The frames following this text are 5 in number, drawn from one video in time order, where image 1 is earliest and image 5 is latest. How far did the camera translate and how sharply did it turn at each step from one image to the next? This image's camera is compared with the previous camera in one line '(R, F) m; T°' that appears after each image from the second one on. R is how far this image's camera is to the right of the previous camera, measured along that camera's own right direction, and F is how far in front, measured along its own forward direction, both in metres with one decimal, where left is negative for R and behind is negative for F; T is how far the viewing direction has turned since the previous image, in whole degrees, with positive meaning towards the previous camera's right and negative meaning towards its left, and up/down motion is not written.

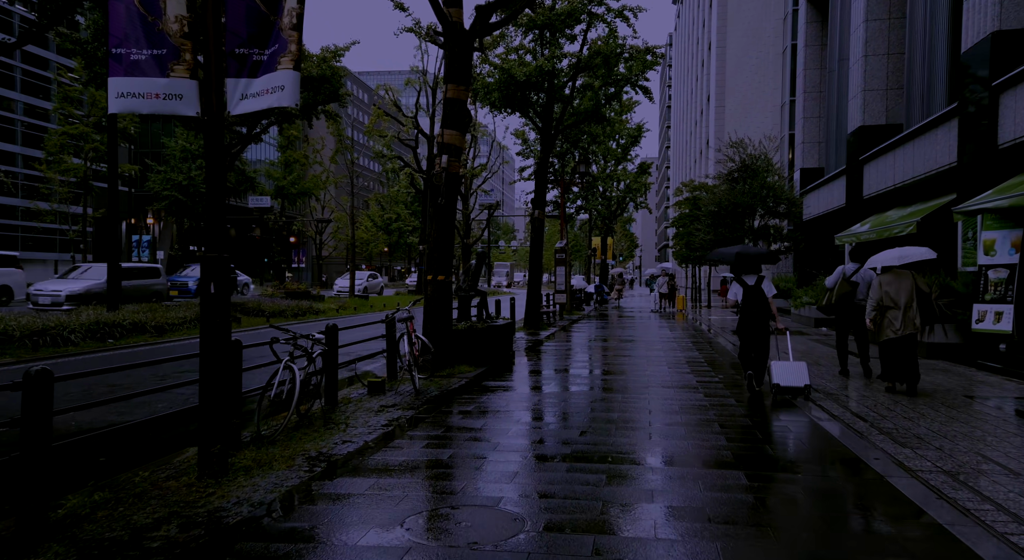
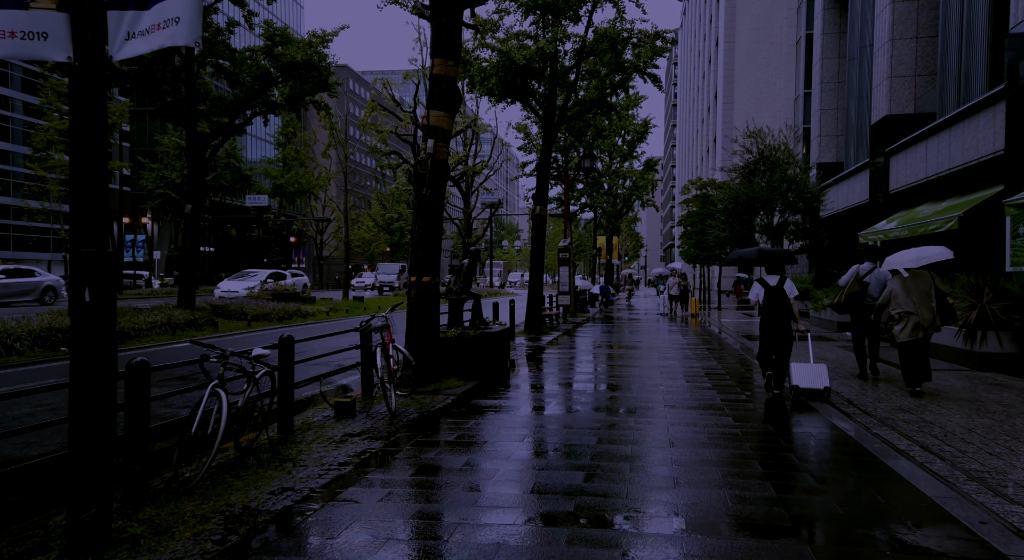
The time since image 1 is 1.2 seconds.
(+0.1, +1.4) m; 0°
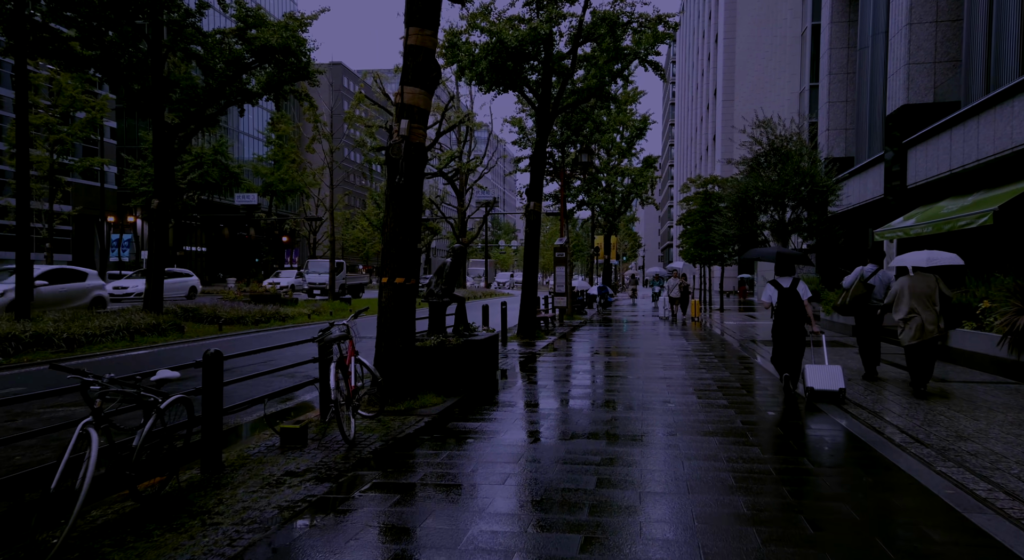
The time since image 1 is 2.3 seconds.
(+0.1, +1.3) m; 0°
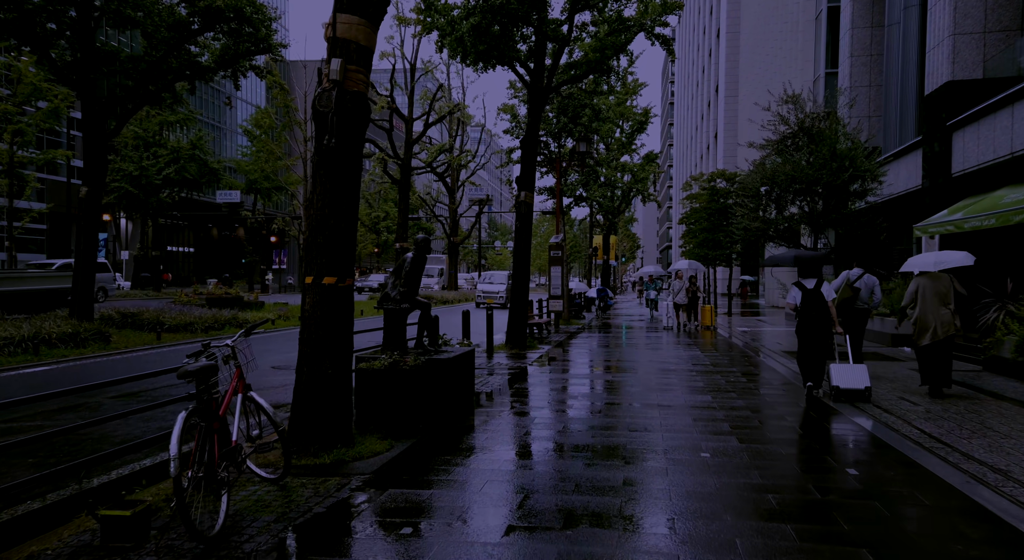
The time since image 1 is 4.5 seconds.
(+0.2, +2.4) m; 0°
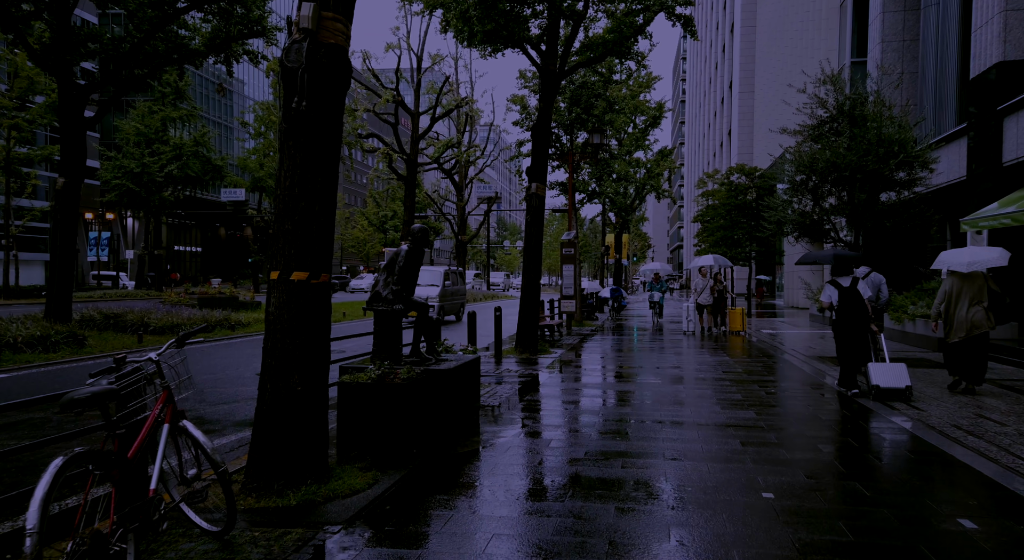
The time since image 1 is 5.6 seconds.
(0.0, +1.2) m; -1°
